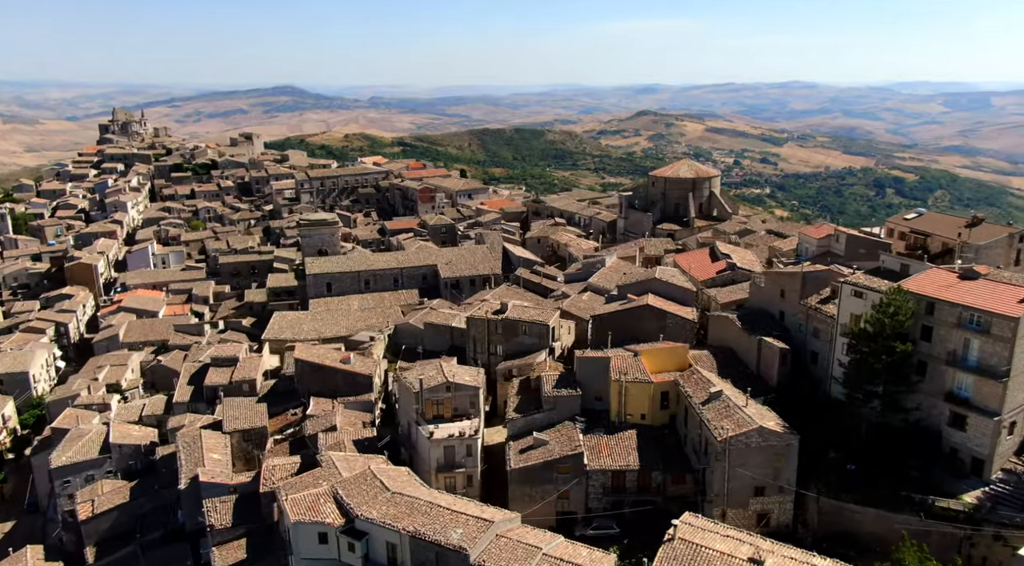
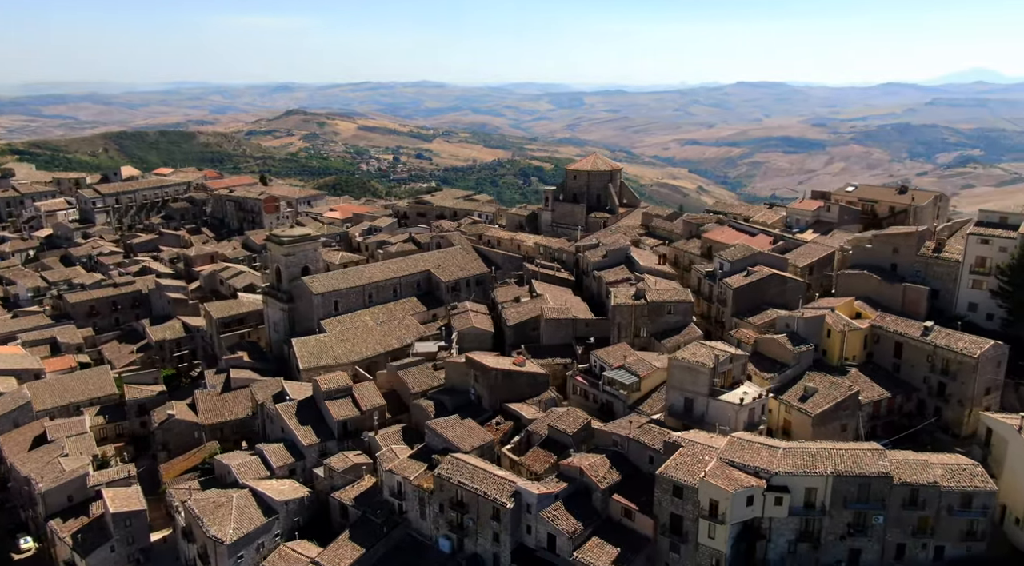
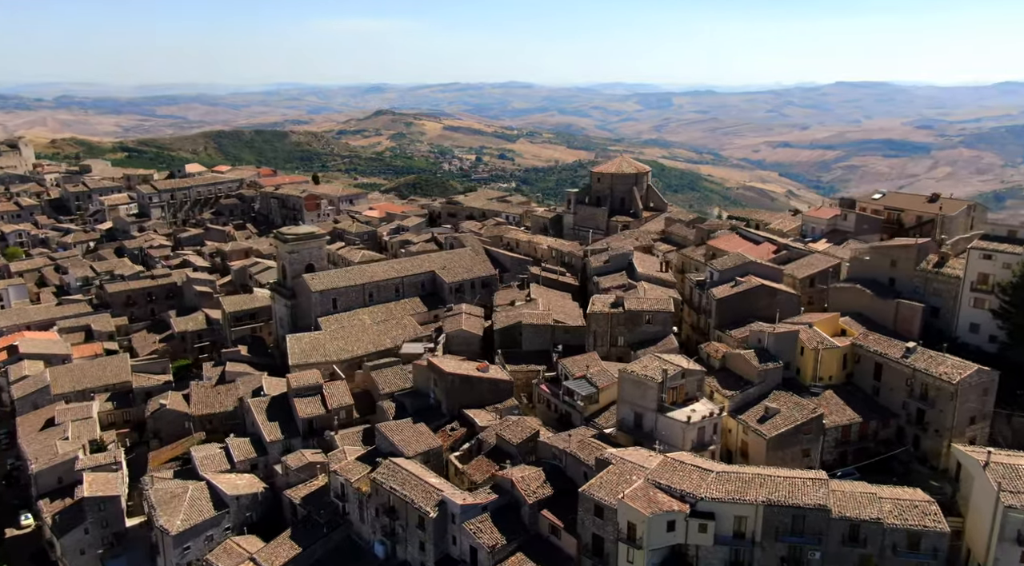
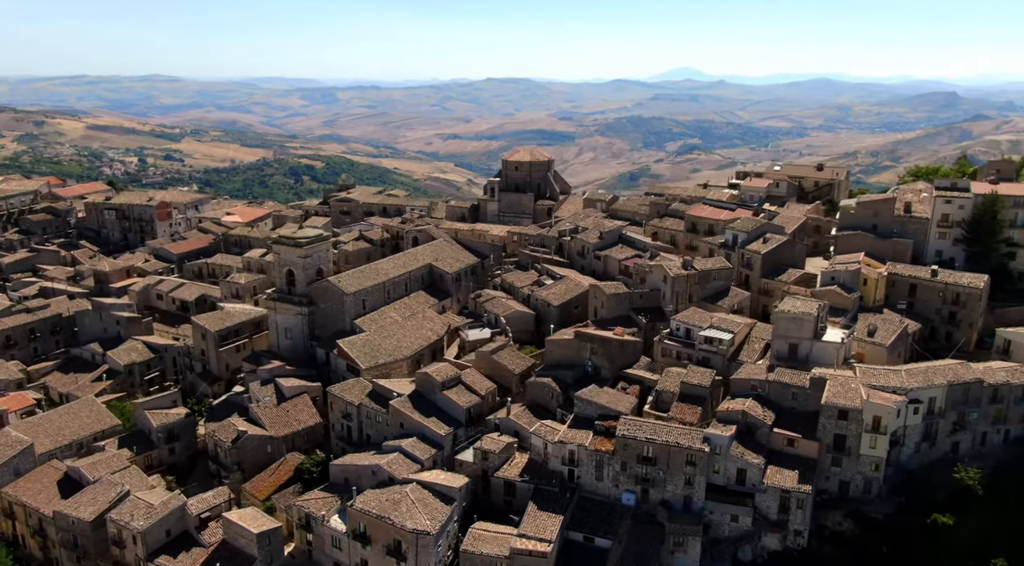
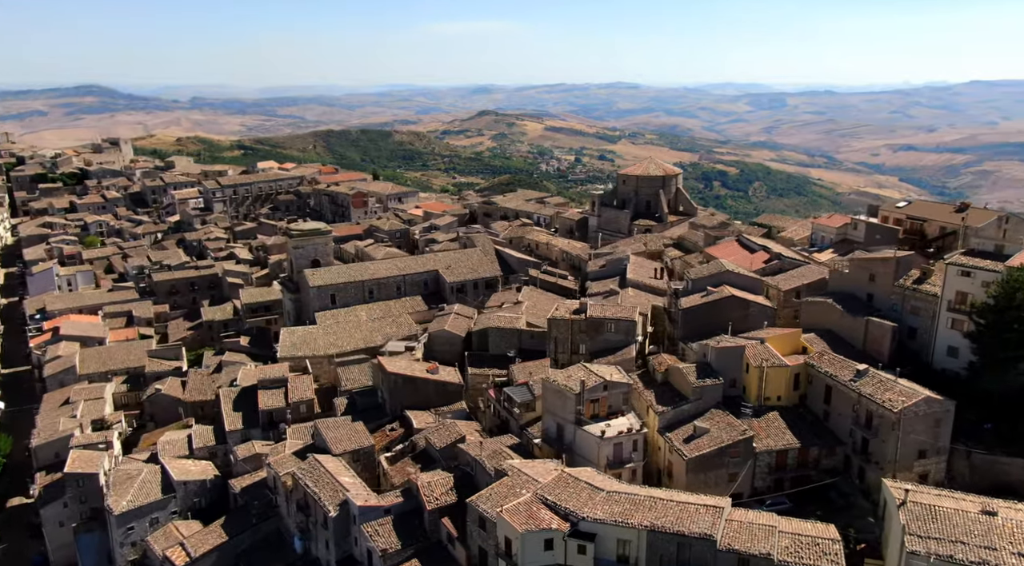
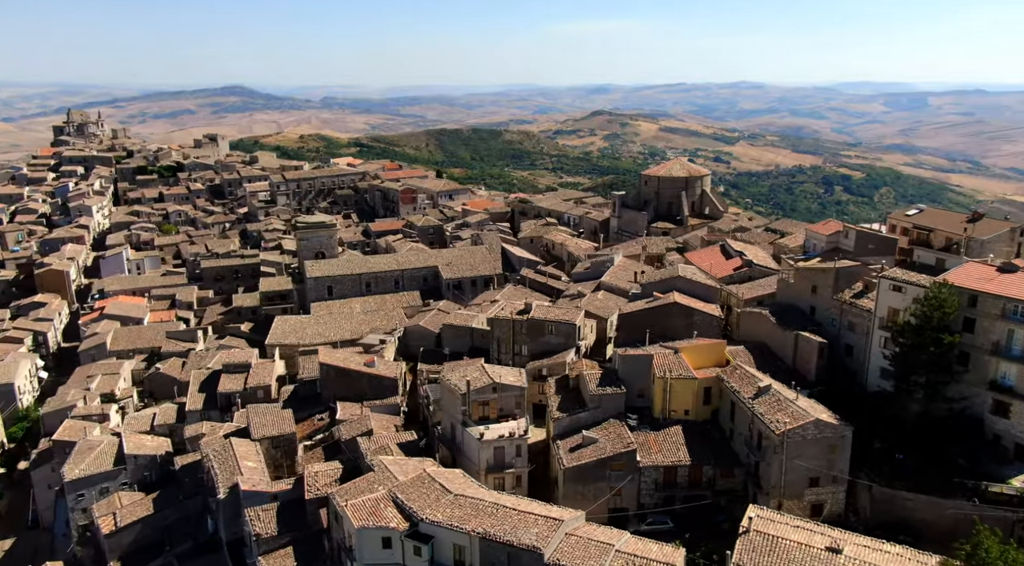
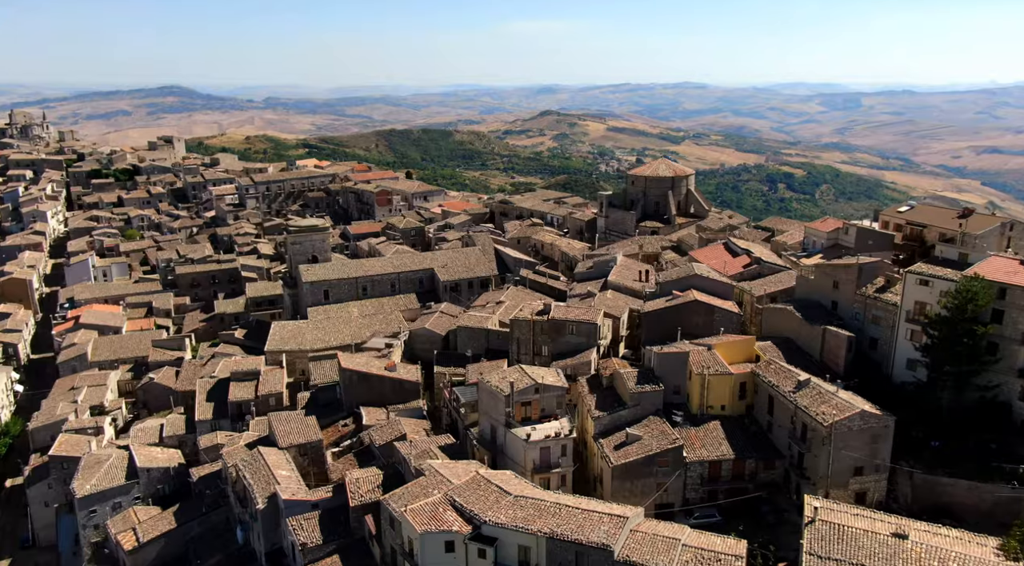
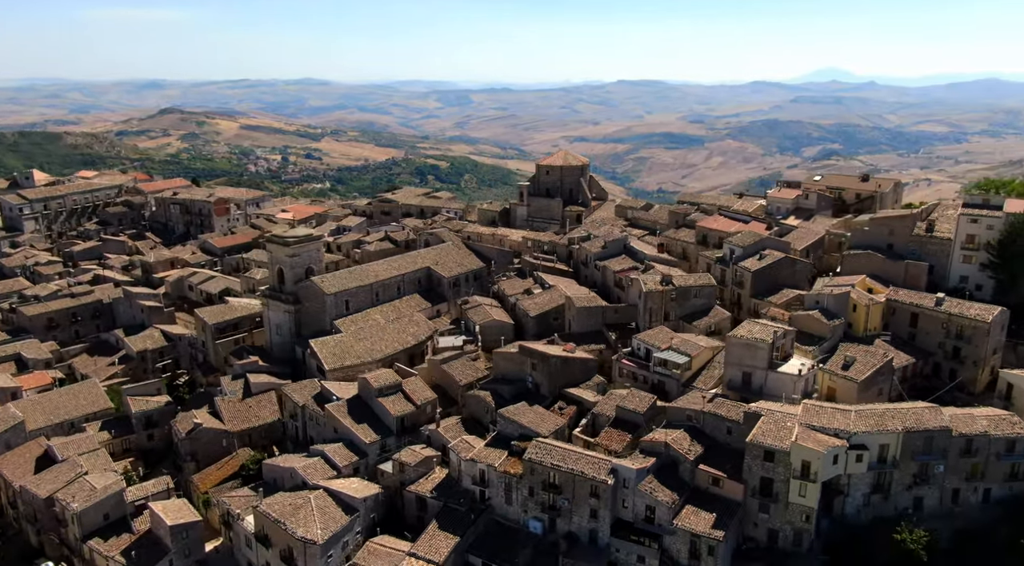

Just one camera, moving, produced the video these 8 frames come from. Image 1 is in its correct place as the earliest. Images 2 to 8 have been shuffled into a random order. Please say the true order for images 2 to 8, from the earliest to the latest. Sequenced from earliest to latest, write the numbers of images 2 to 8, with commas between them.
6, 7, 5, 3, 2, 8, 4
